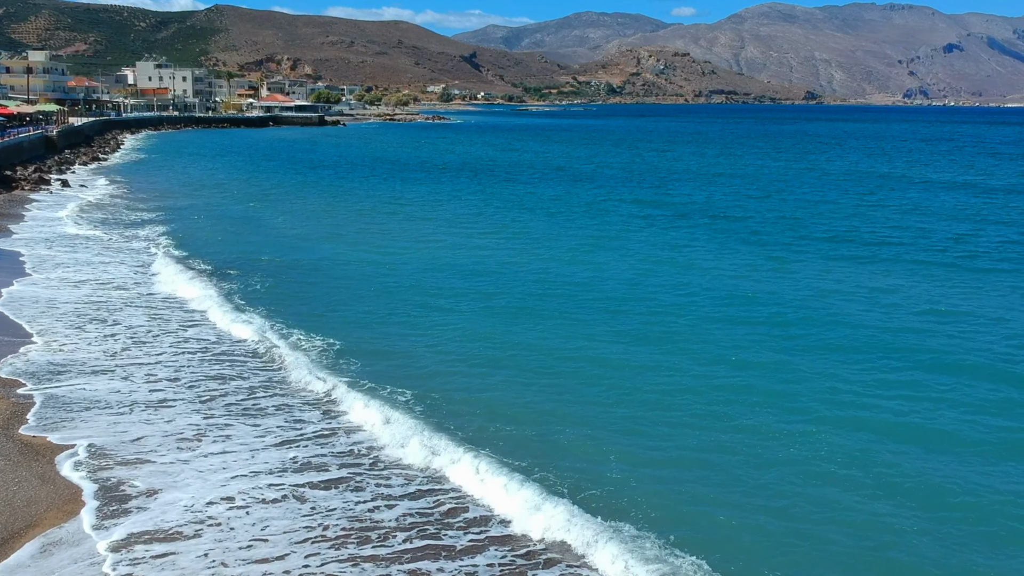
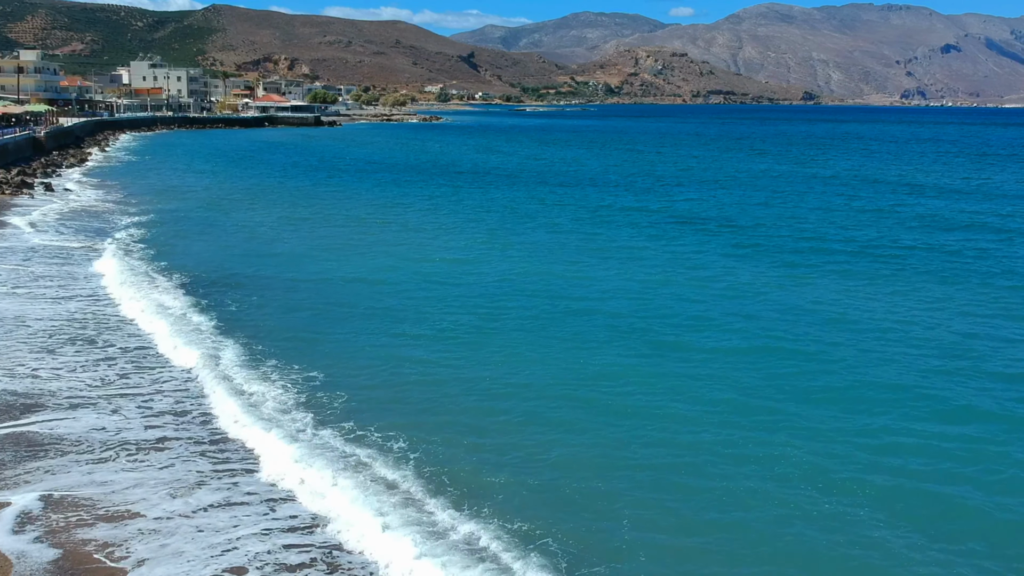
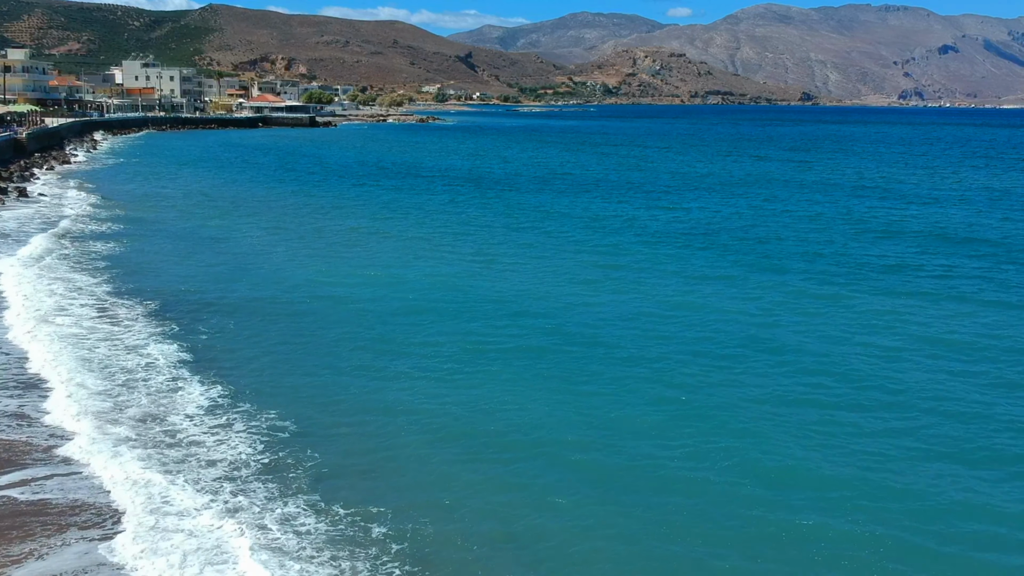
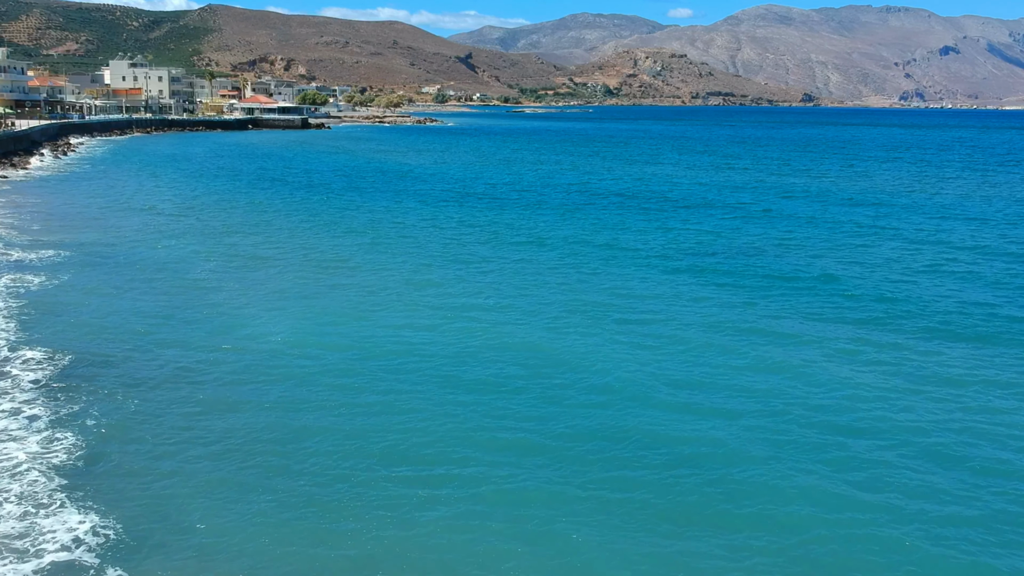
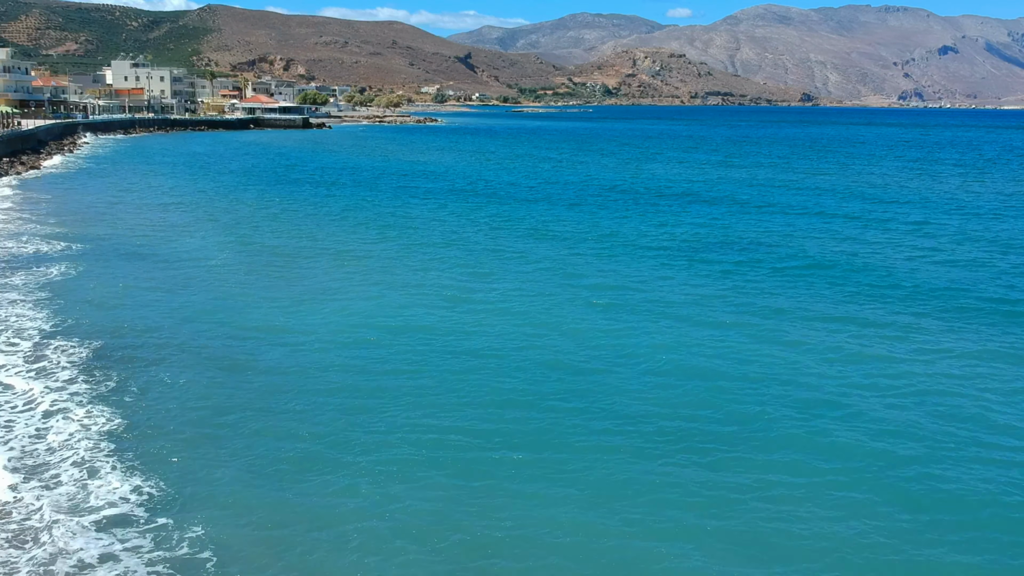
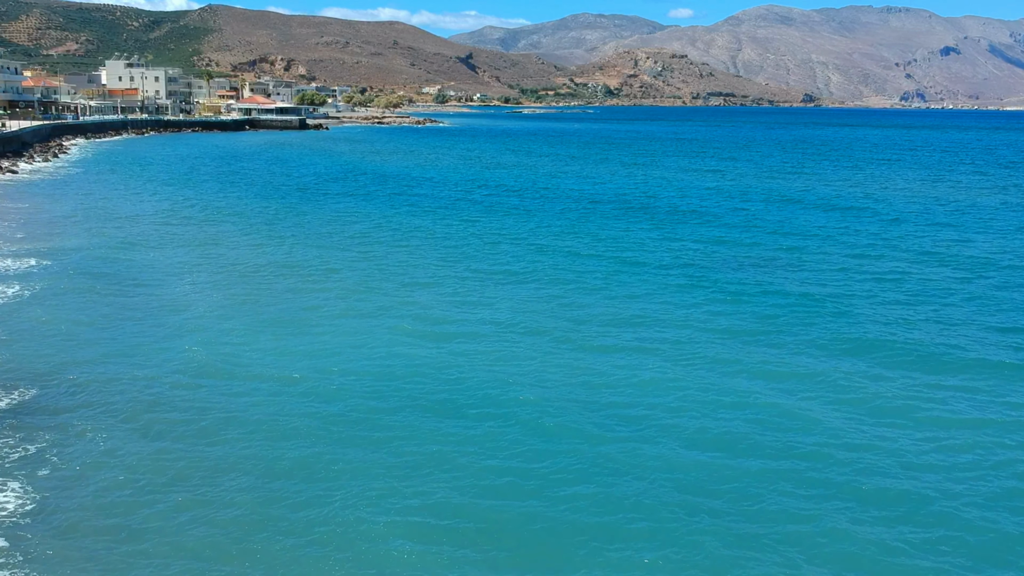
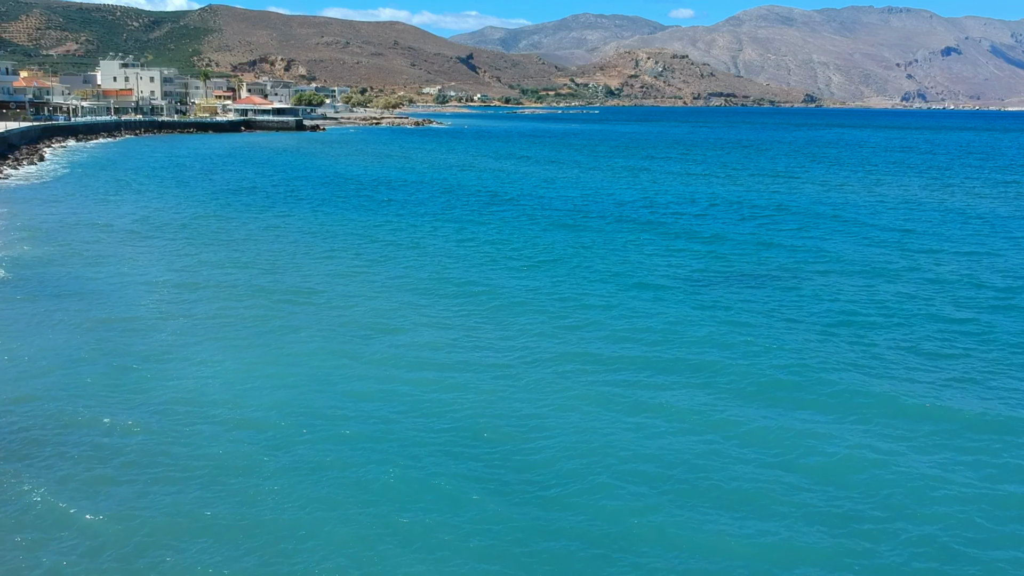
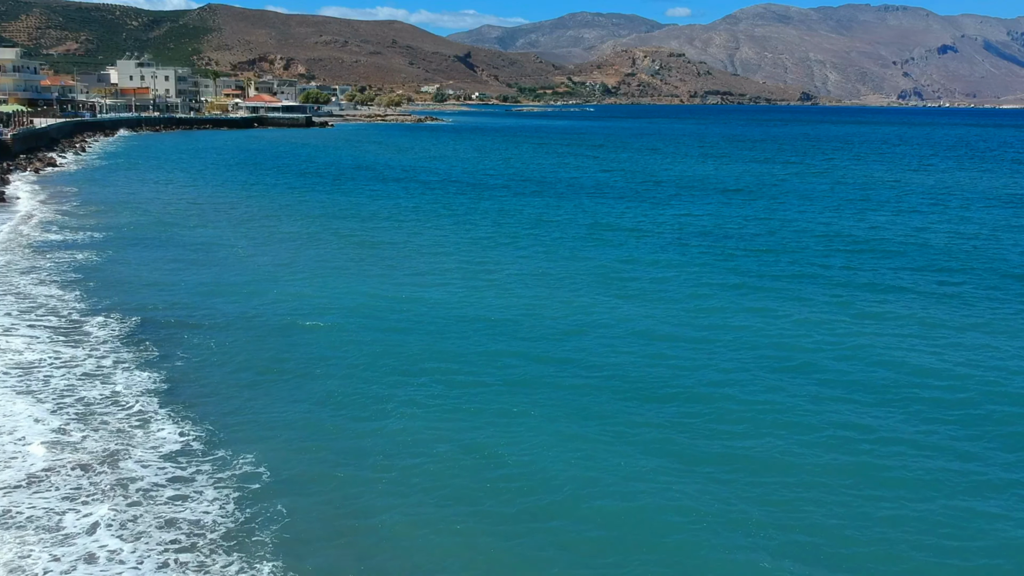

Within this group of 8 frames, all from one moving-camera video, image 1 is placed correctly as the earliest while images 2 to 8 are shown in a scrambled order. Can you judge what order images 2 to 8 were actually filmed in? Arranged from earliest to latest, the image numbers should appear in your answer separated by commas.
2, 3, 8, 5, 4, 6, 7
